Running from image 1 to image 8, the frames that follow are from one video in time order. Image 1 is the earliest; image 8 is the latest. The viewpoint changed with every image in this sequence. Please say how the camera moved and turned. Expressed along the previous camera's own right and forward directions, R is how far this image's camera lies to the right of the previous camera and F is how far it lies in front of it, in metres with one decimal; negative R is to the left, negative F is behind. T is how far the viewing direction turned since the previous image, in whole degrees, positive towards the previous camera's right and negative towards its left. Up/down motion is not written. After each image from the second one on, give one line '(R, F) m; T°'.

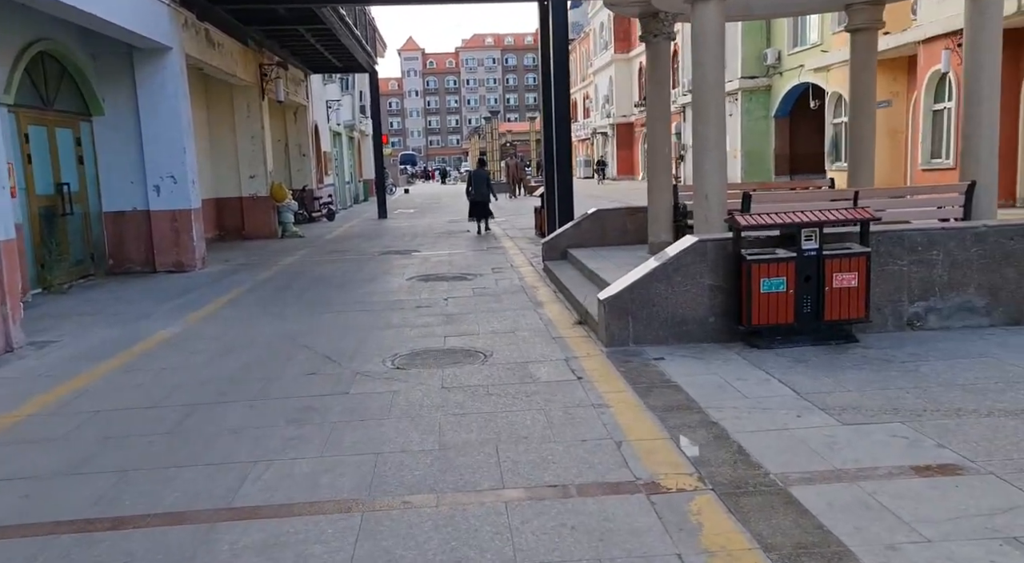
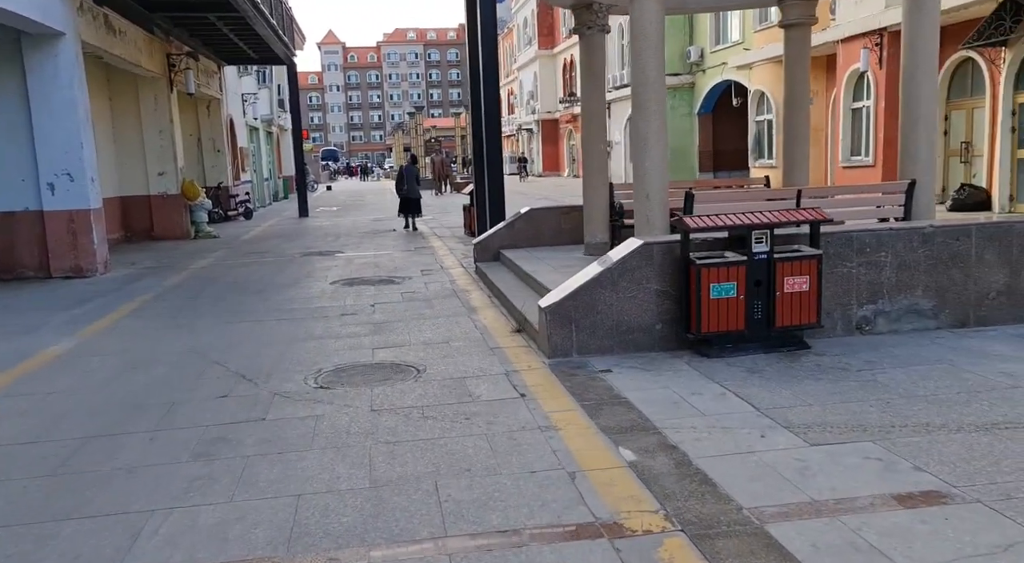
(-0.1, +0.5) m; +5°
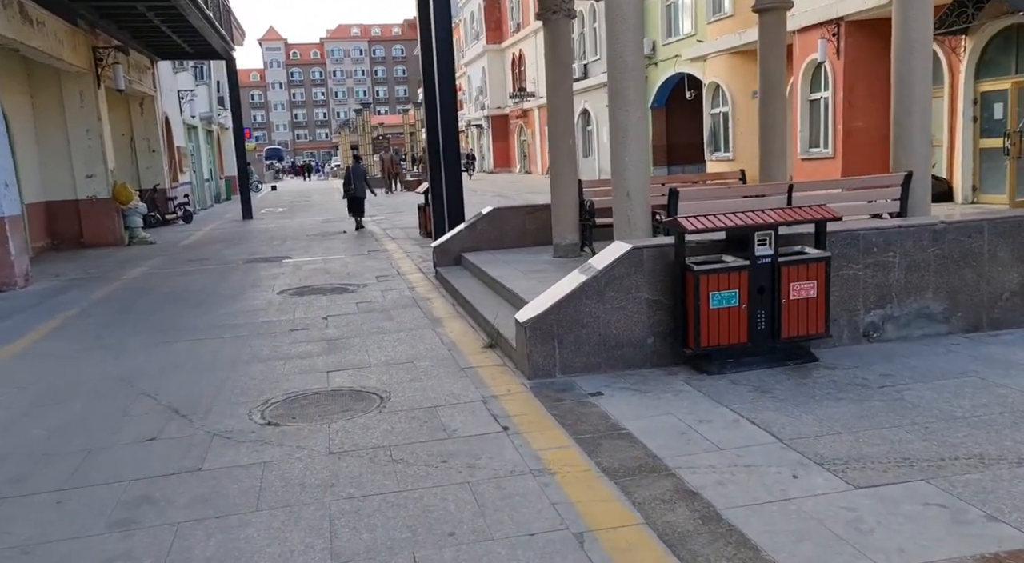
(-0.1, +0.8) m; +3°
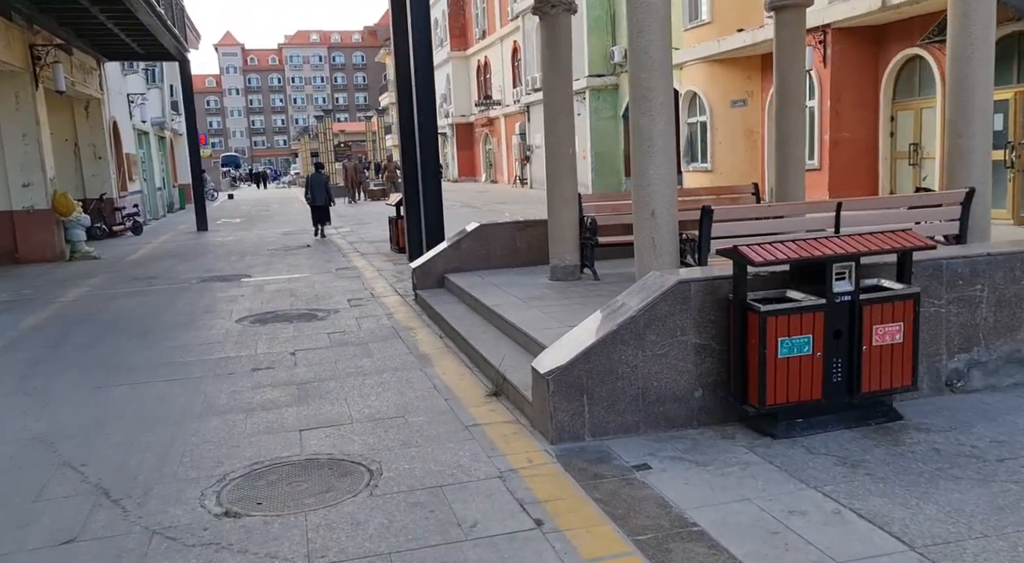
(-0.3, +1.1) m; +3°
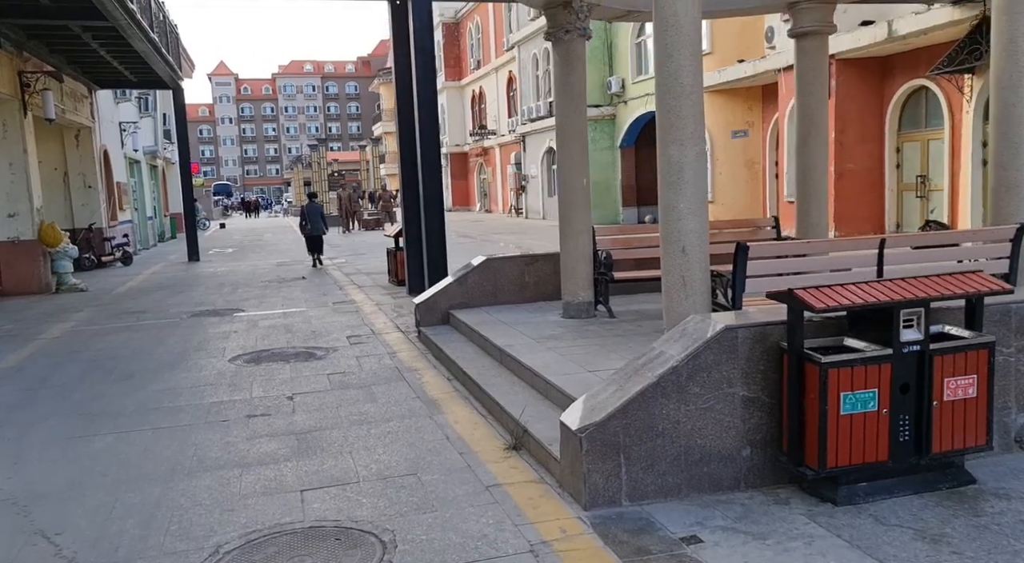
(-0.2, +0.5) m; +1°
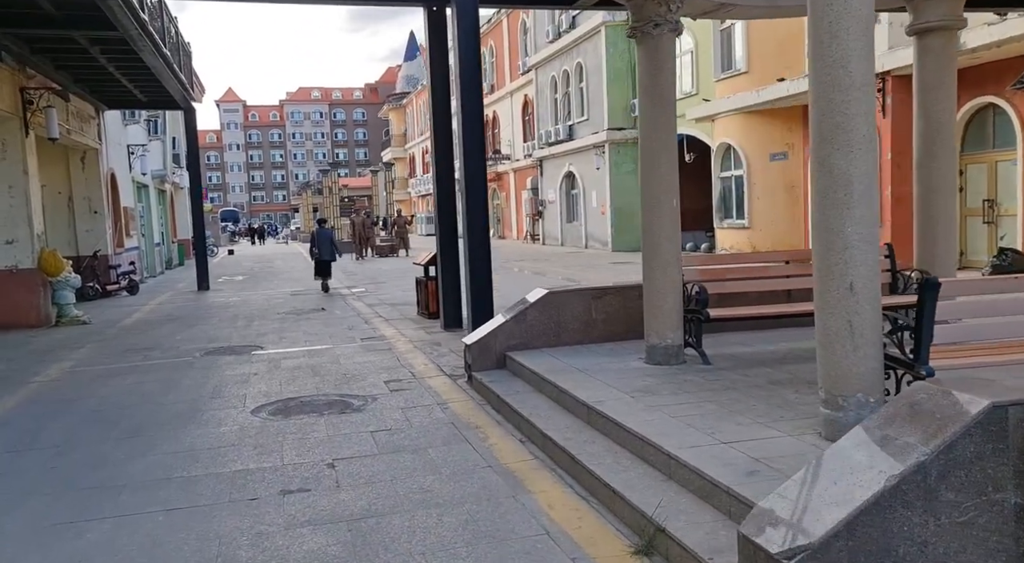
(-0.5, +1.3) m; 0°
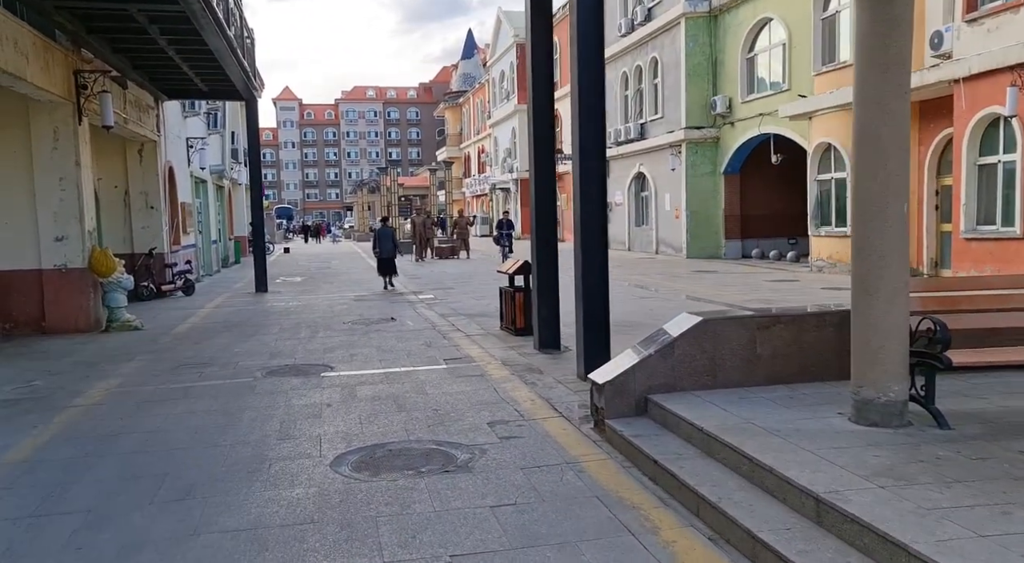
(-0.7, +1.7) m; -3°
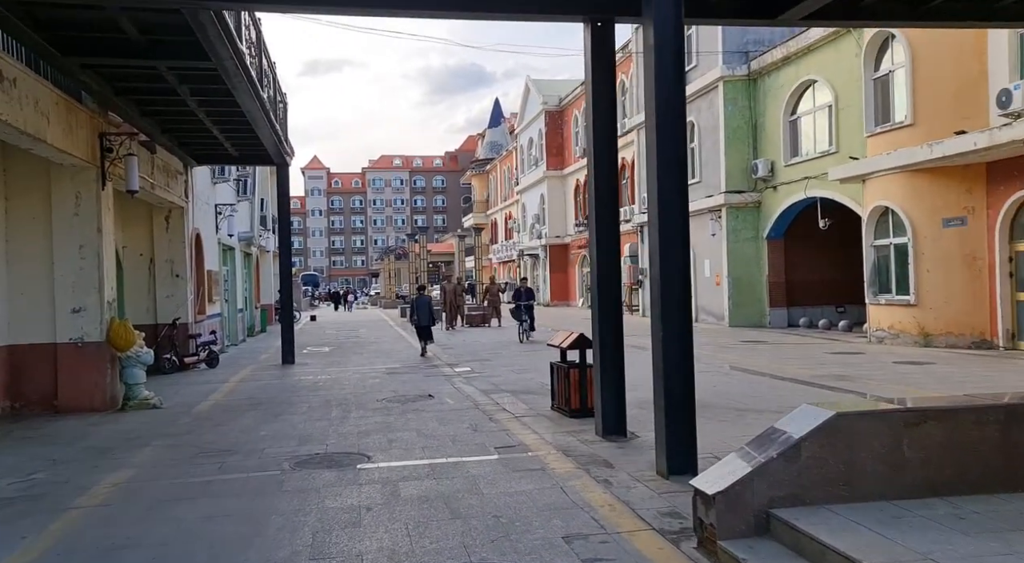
(-0.4, +1.2) m; -2°
